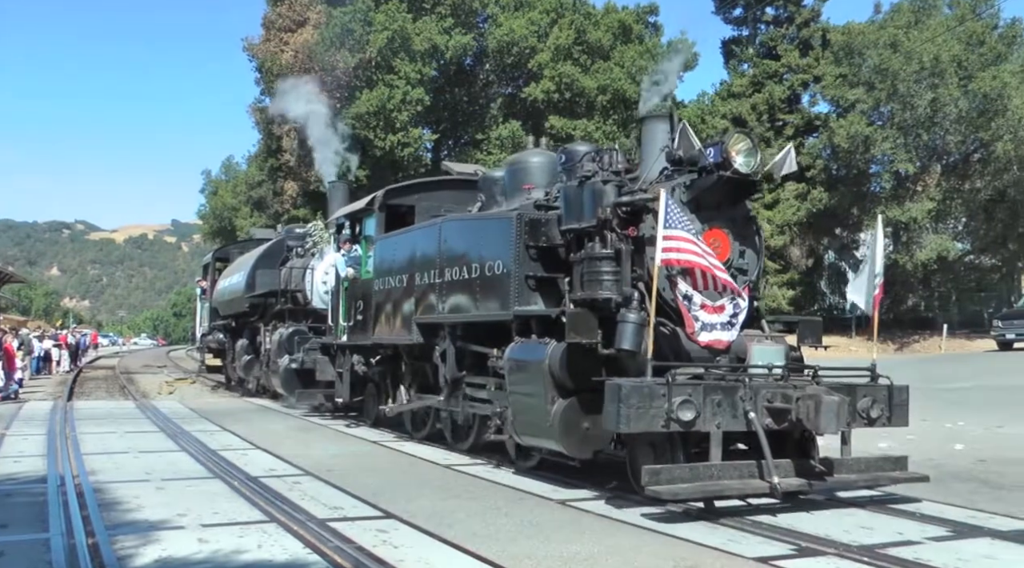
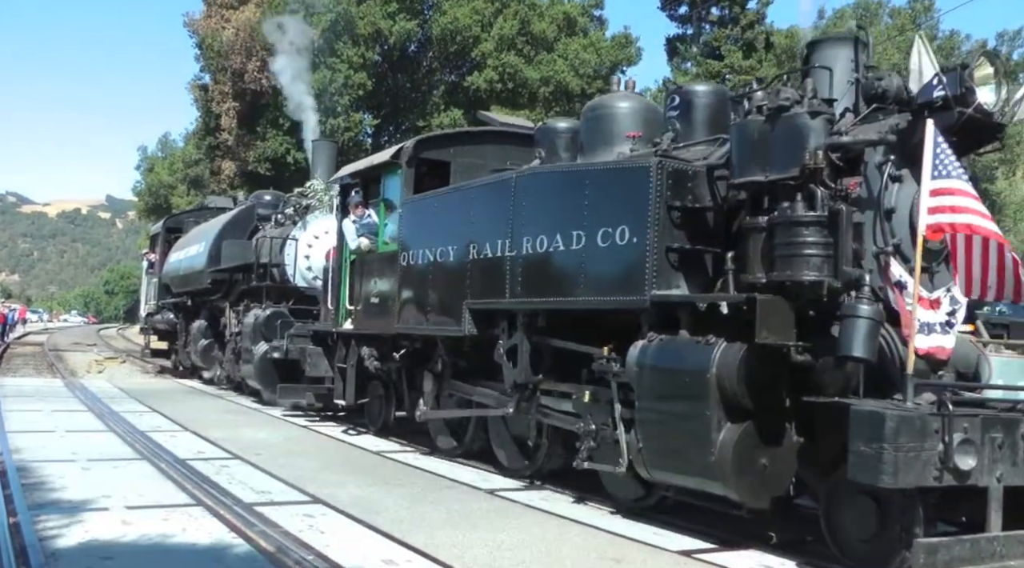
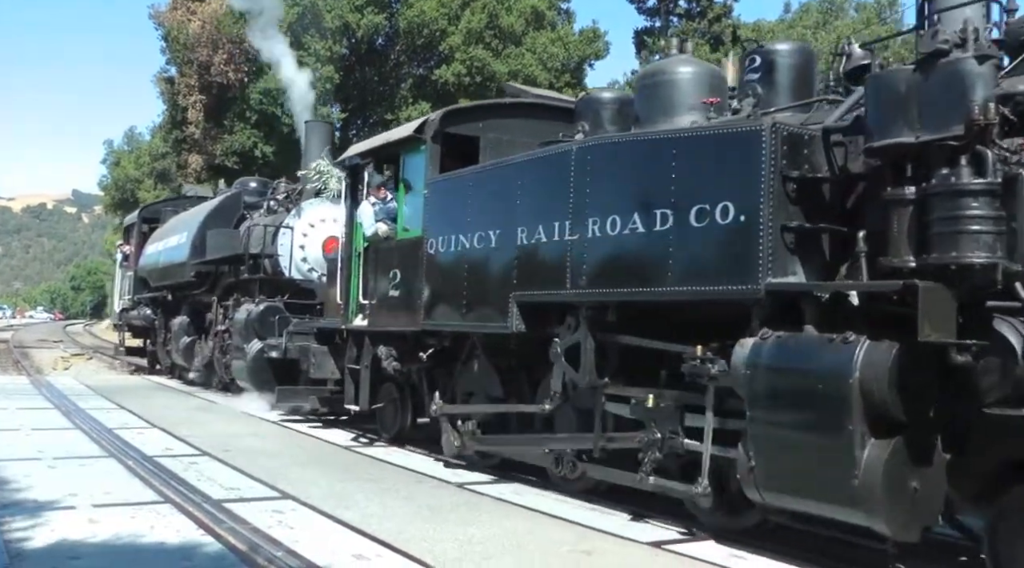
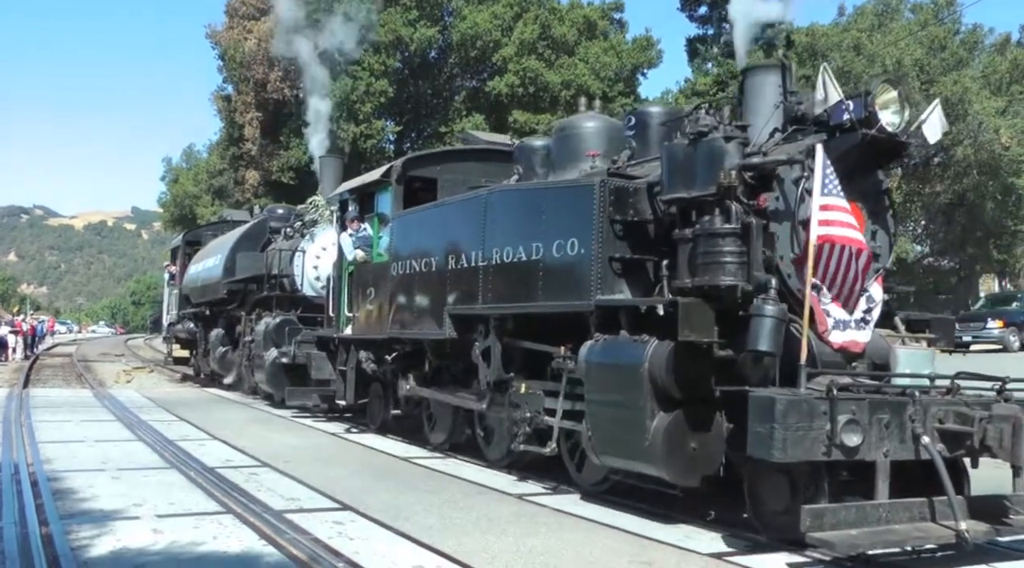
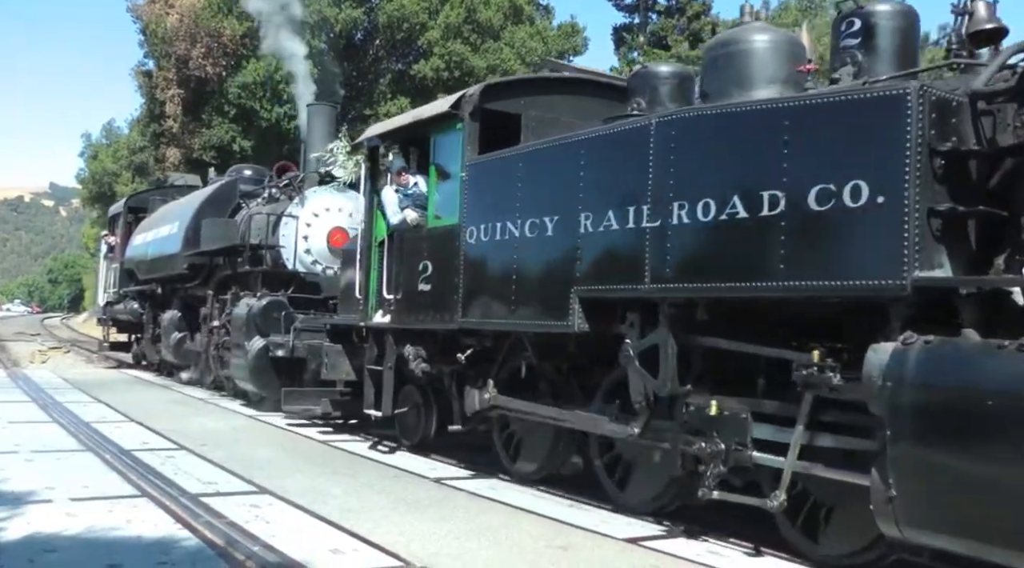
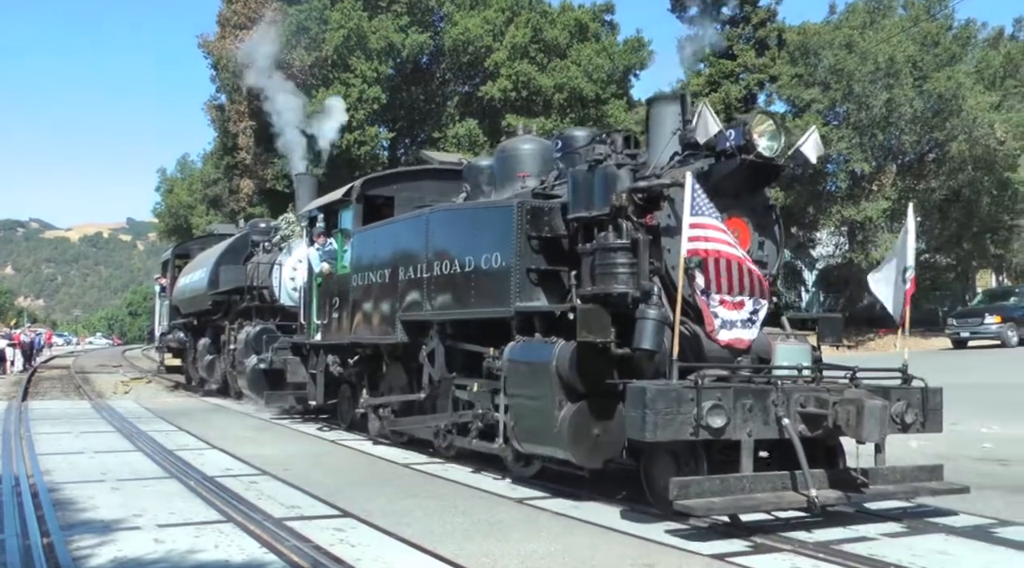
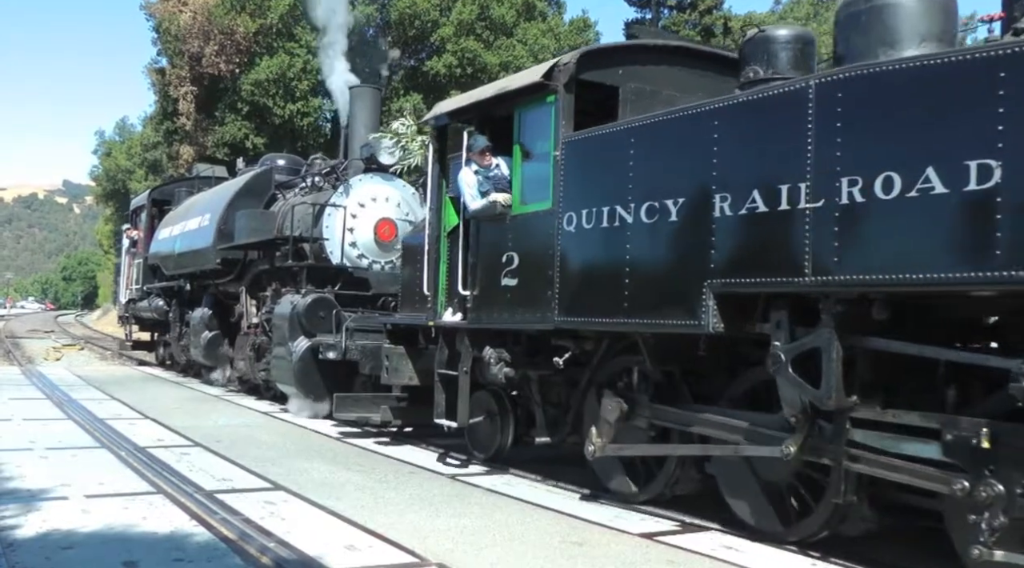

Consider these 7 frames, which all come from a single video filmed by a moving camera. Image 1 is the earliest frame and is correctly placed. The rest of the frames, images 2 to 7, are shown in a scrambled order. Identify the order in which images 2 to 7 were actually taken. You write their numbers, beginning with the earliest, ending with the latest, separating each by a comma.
6, 4, 2, 3, 5, 7
